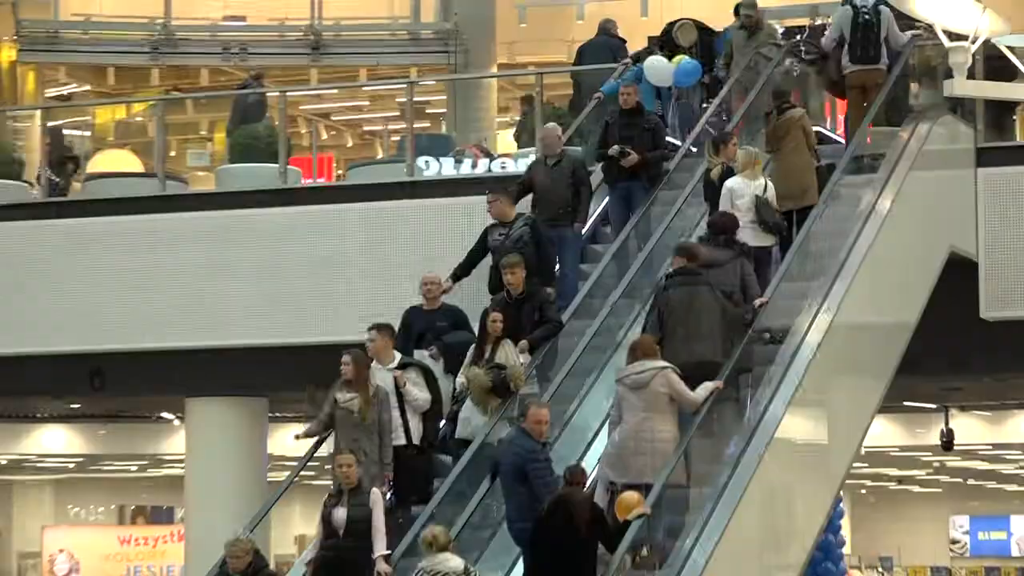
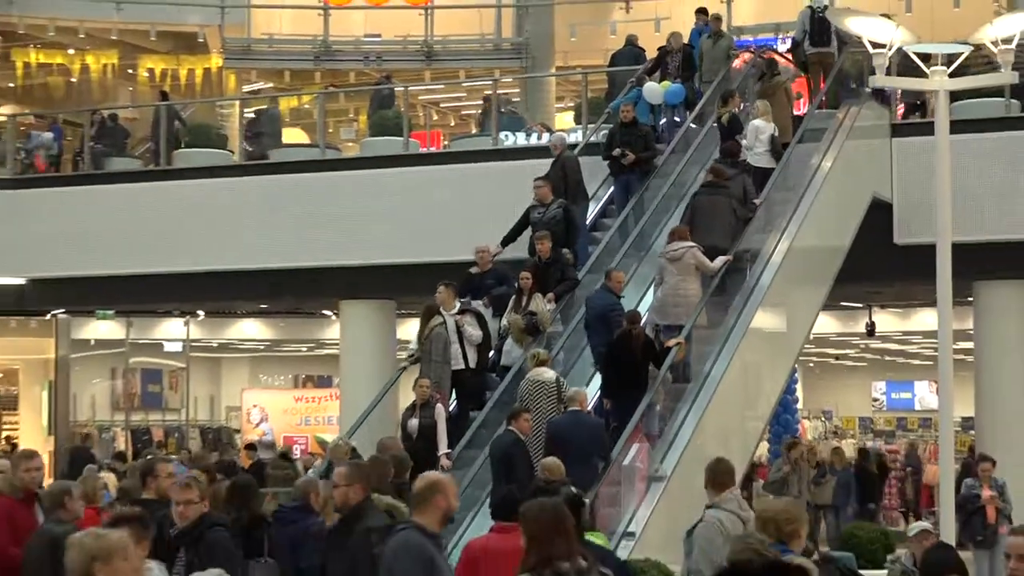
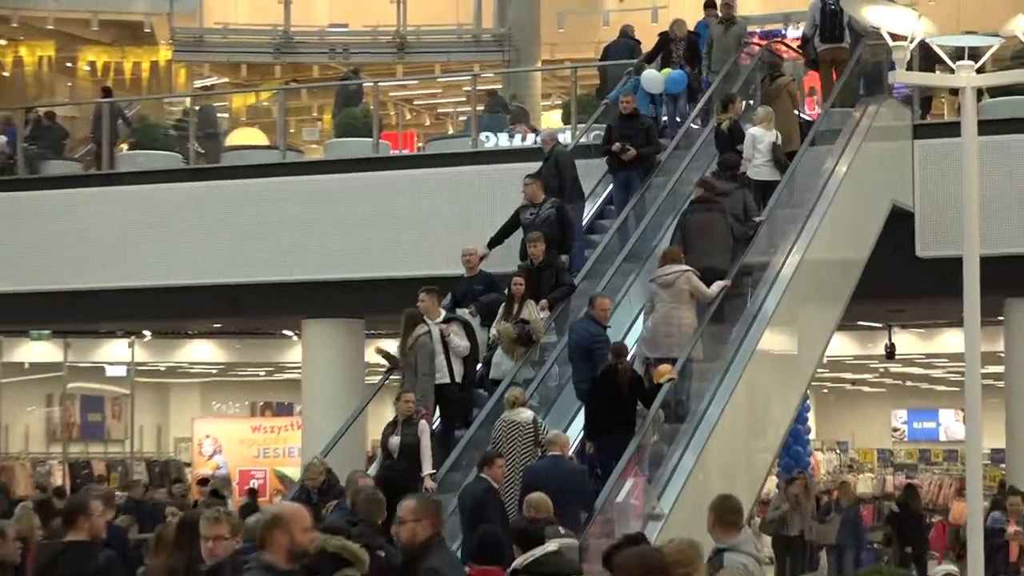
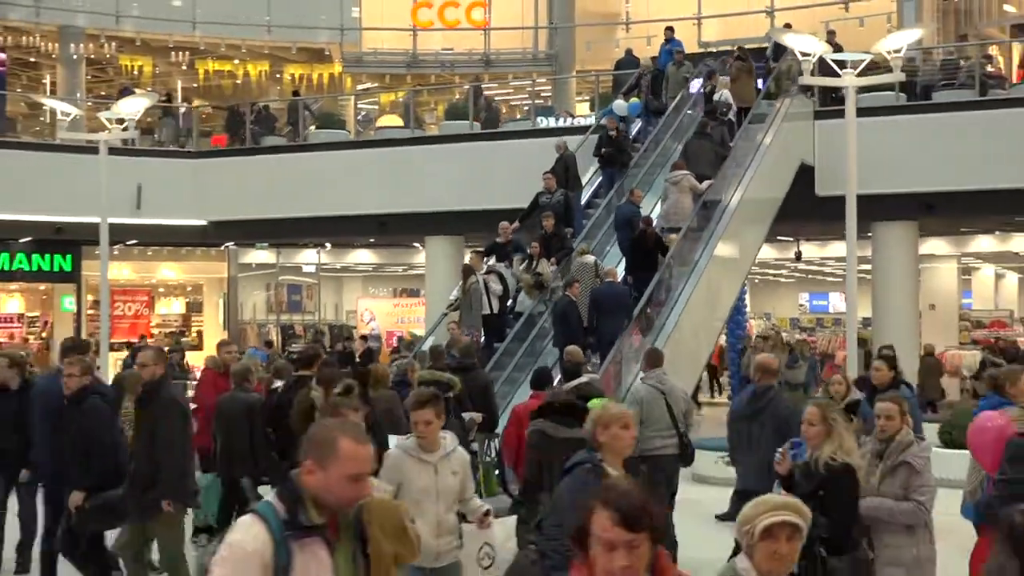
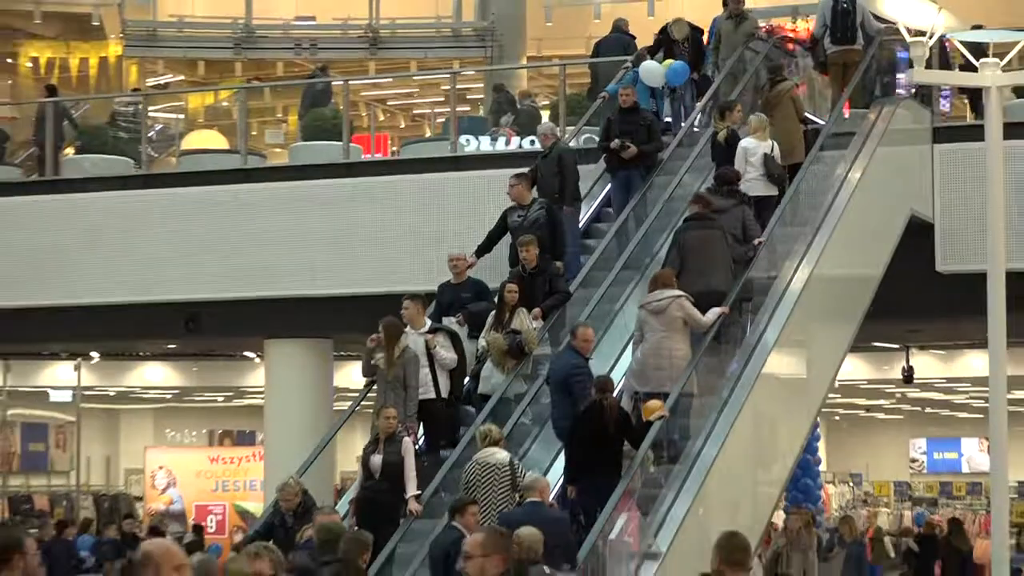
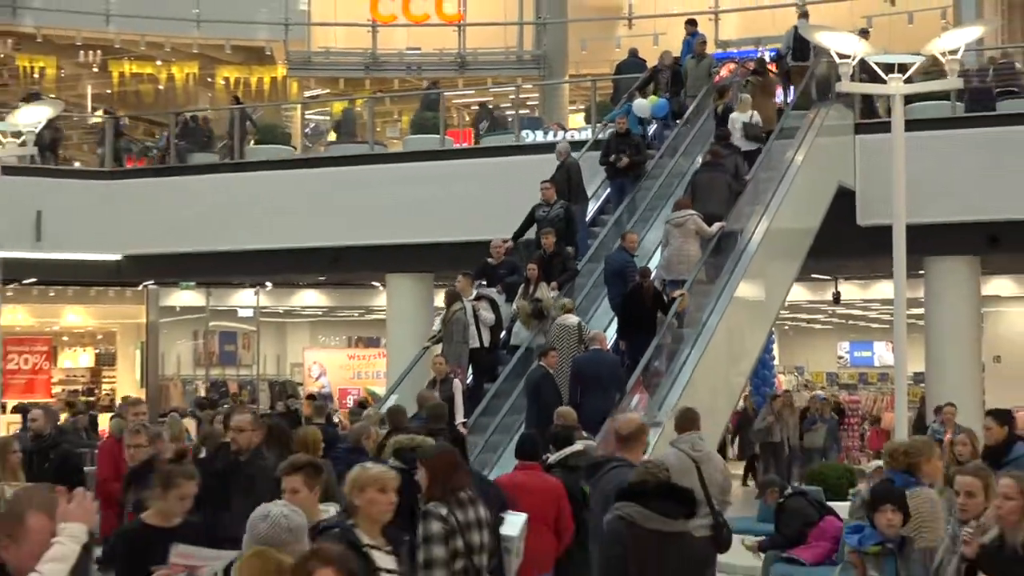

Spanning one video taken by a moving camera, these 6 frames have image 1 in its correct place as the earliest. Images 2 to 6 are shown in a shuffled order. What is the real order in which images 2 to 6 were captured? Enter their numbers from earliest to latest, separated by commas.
5, 3, 2, 6, 4
